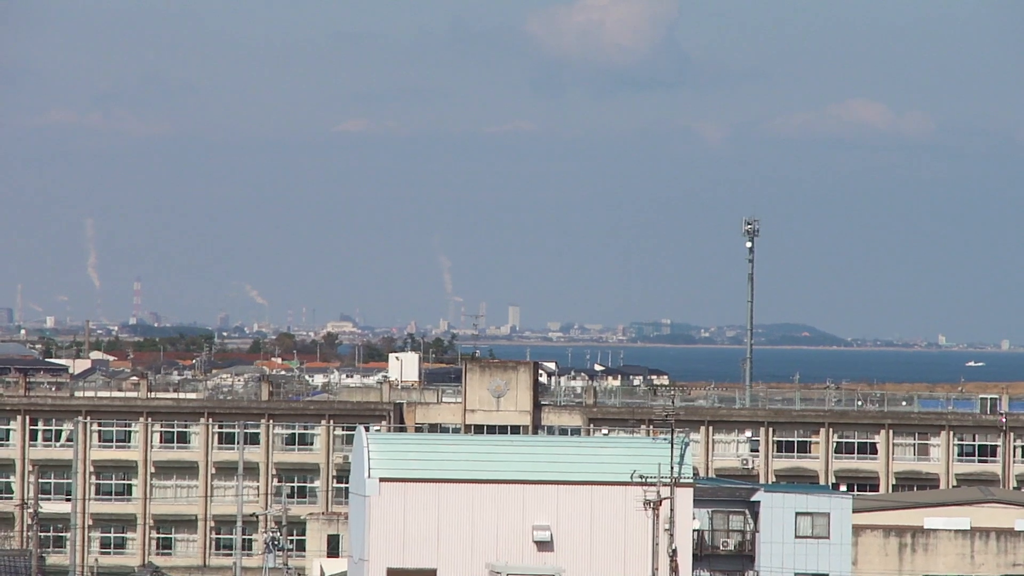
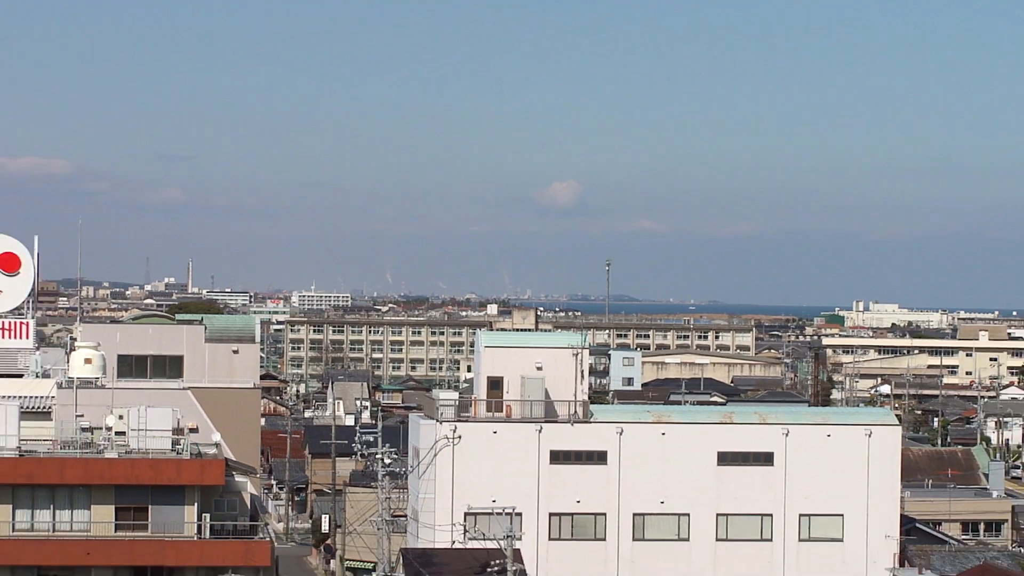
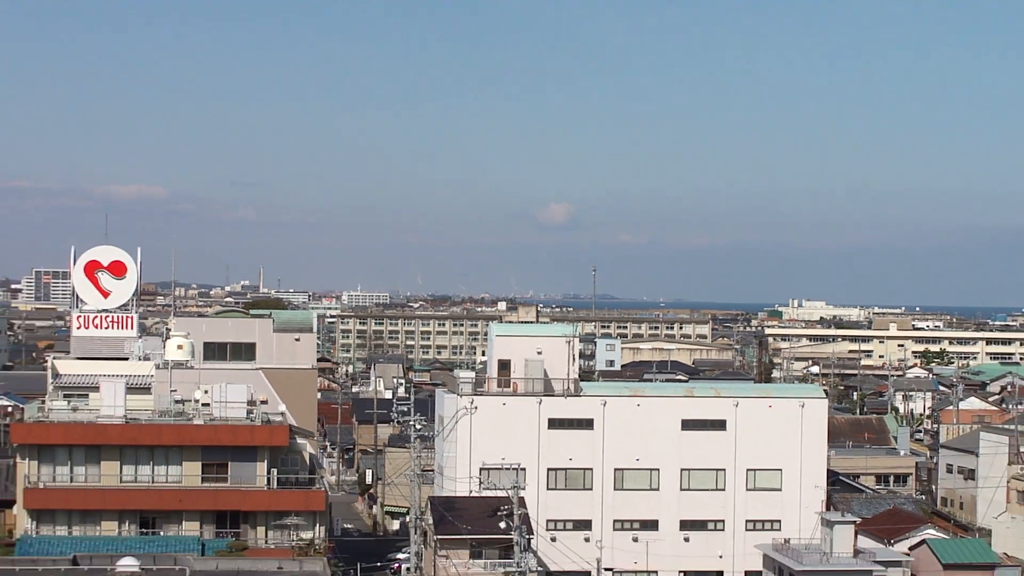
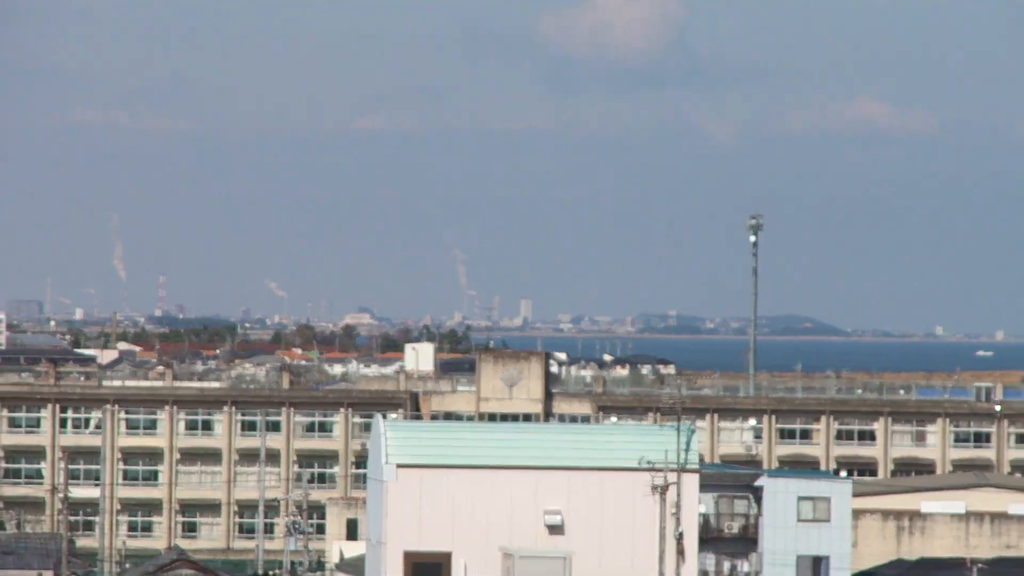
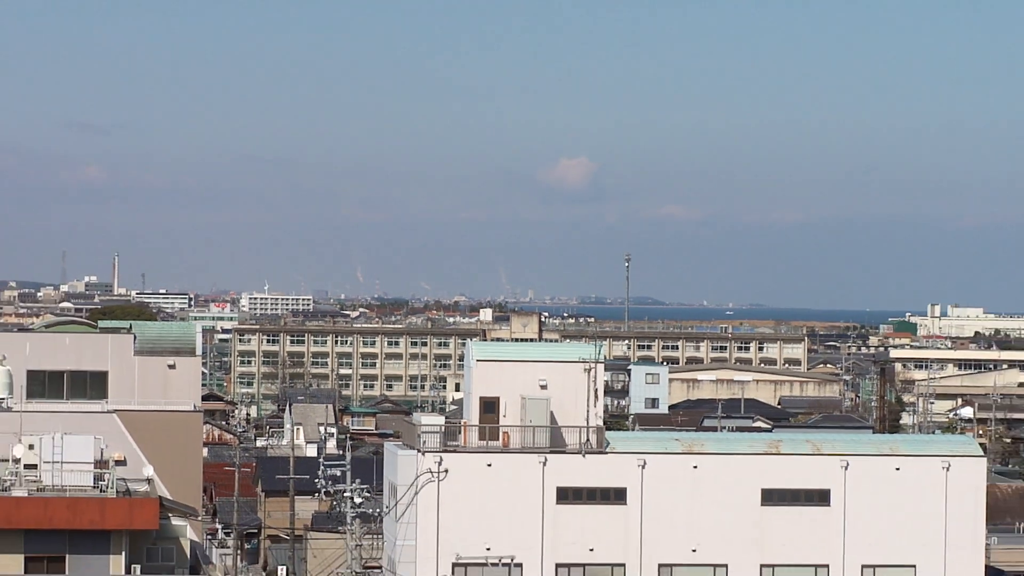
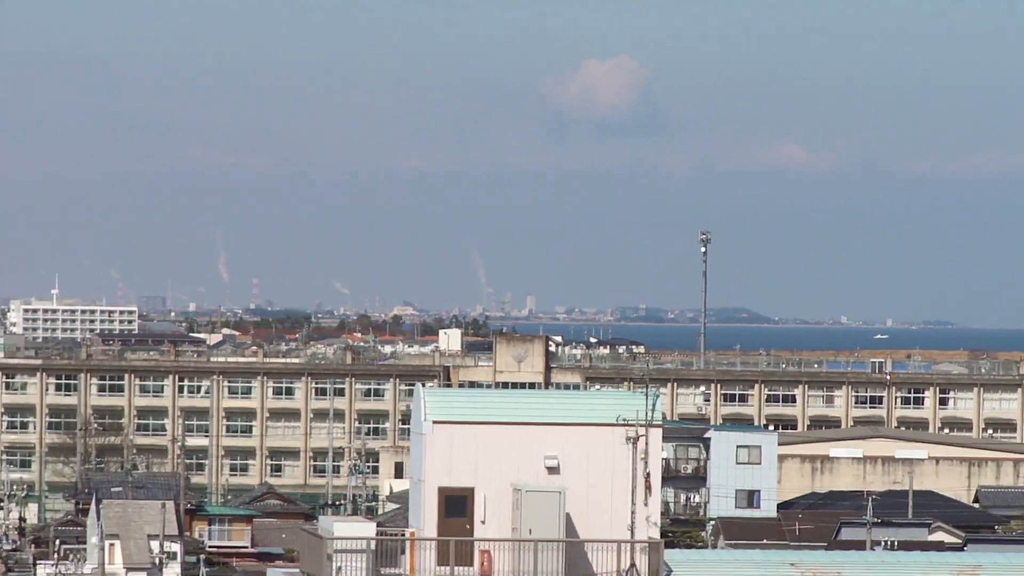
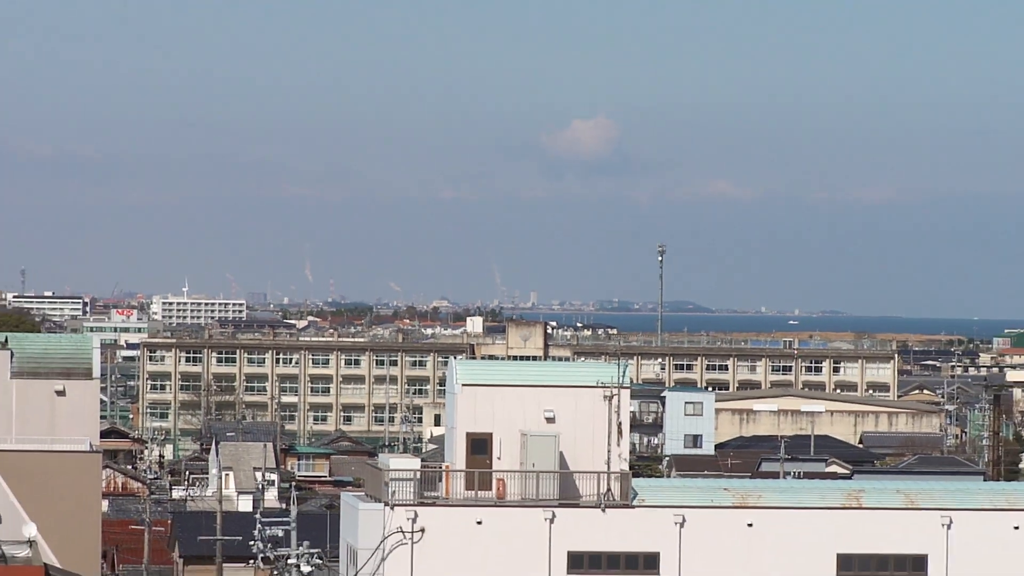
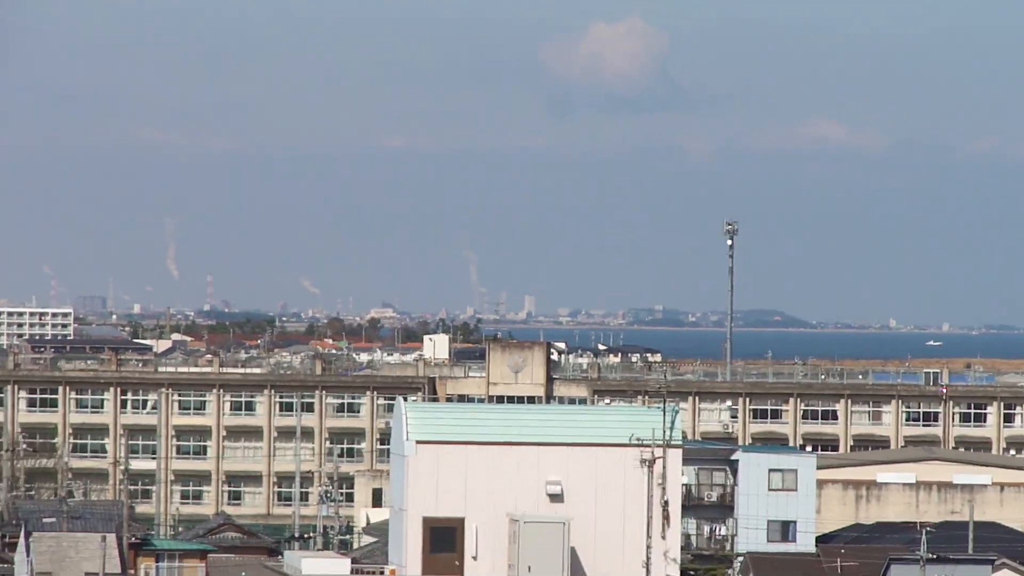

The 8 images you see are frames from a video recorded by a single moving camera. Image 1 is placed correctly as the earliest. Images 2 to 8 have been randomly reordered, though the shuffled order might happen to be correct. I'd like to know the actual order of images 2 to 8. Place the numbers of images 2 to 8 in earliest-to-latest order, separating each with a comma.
4, 8, 6, 7, 5, 2, 3
